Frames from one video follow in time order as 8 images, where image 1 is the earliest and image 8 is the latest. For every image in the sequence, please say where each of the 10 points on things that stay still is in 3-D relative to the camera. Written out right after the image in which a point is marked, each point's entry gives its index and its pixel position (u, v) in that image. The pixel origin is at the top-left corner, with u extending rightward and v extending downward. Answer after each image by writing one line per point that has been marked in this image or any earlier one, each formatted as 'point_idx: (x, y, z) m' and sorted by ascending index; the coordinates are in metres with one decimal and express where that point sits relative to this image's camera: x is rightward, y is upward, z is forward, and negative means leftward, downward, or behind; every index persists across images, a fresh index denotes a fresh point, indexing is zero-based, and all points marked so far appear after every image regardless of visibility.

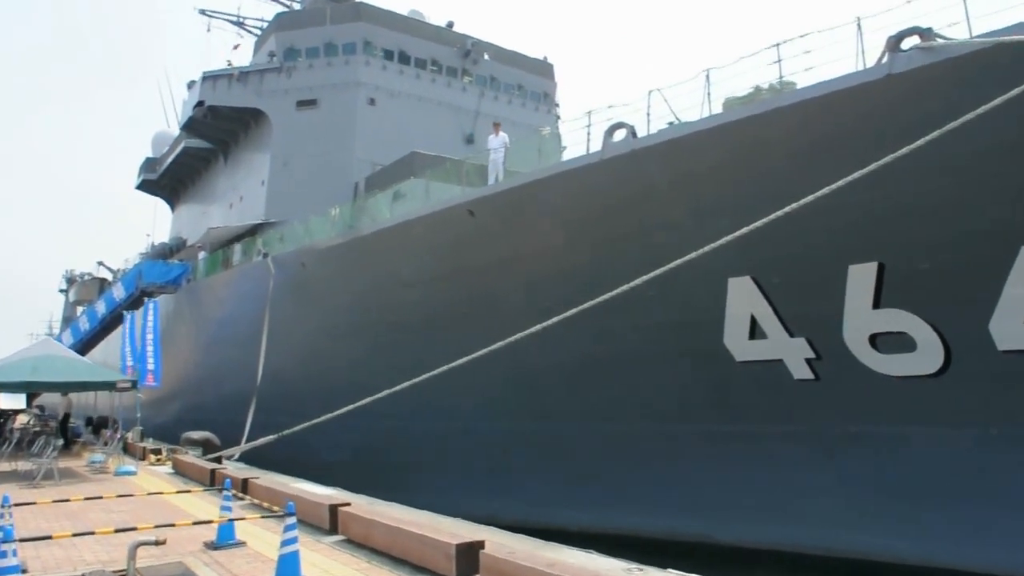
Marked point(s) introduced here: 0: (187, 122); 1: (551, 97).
0: (-5.5, +2.8, +13.2) m
1: (+0.7, +3.4, +14.1) m
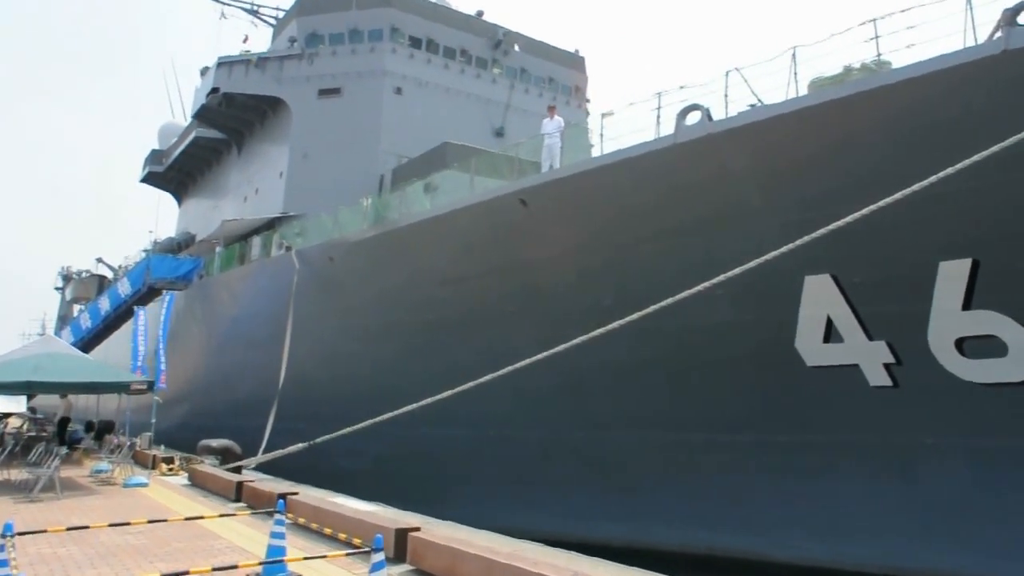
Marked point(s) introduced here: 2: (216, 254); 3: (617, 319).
0: (-5.1, +2.9, +12.6) m
1: (+1.1, +3.4, +13.5) m
2: (-4.3, +0.6, +11.6) m
3: (+0.8, -0.3, +6.4) m
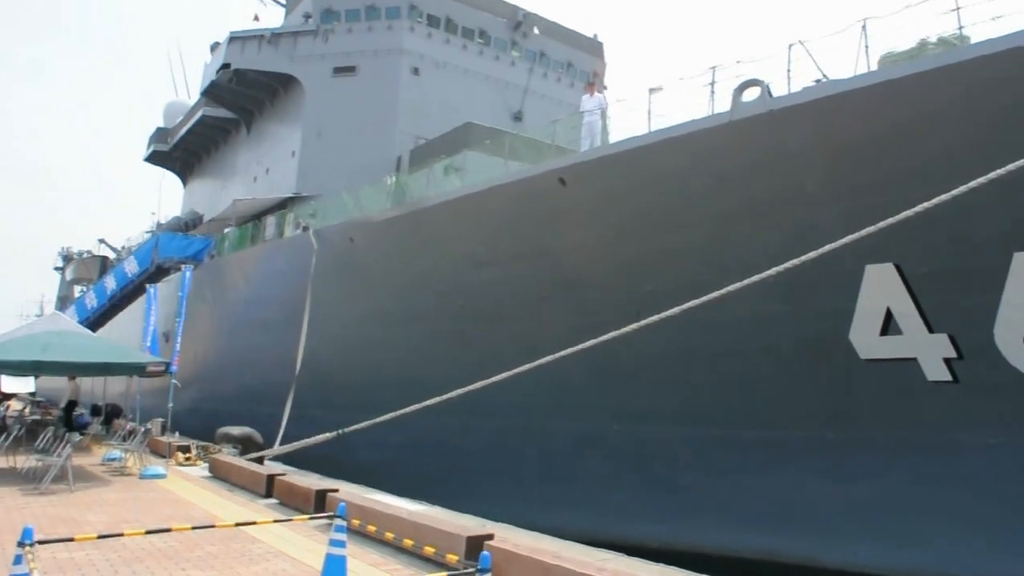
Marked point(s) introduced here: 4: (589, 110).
0: (-4.8, +3.2, +12.2) m
1: (+1.4, +3.5, +13.2) m
2: (-4.1, +0.8, +11.2) m
3: (+1.1, -0.1, +6.1) m
4: (+0.7, +1.6, +6.9) m
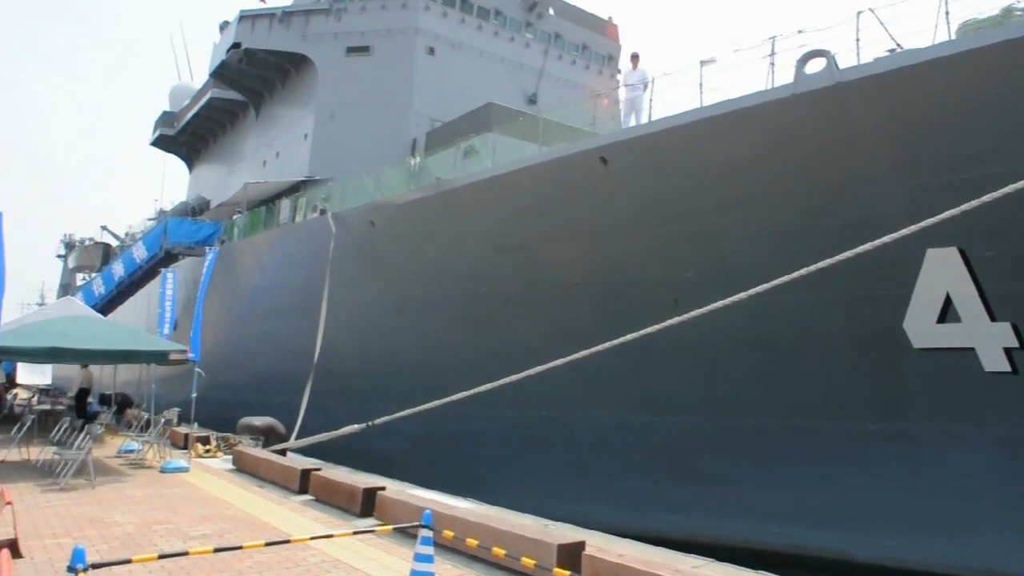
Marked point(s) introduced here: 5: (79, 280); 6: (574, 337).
0: (-4.5, +3.4, +11.9) m
1: (+1.7, +3.7, +12.8) m
2: (-3.8, +1.0, +10.9) m
3: (+1.4, 0.0, +5.8) m
4: (+0.9, +1.7, +6.6) m
5: (-10.8, +0.2, +19.4) m
6: (+0.5, -0.4, +6.6) m
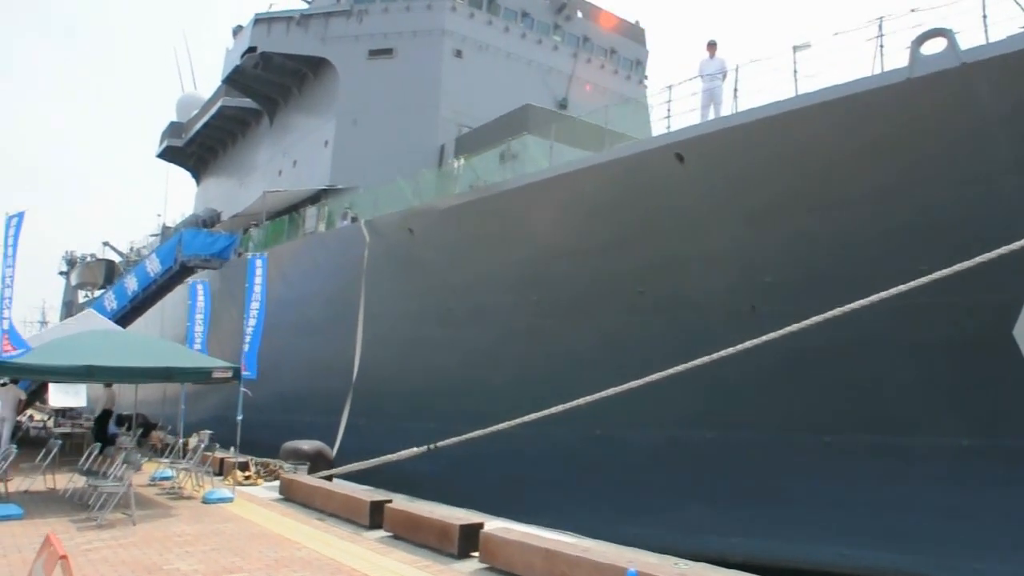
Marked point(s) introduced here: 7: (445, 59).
0: (-4.1, +3.1, +11.4) m
1: (+2.1, +3.5, +12.4) m
2: (-3.4, +0.8, +10.4) m
3: (+1.8, -0.1, +5.3) m
4: (+1.4, +1.6, +6.1) m
5: (-10.5, -0.2, +18.8) m
6: (+1.0, -0.5, +6.1) m
7: (-0.9, +3.0, +10.1) m
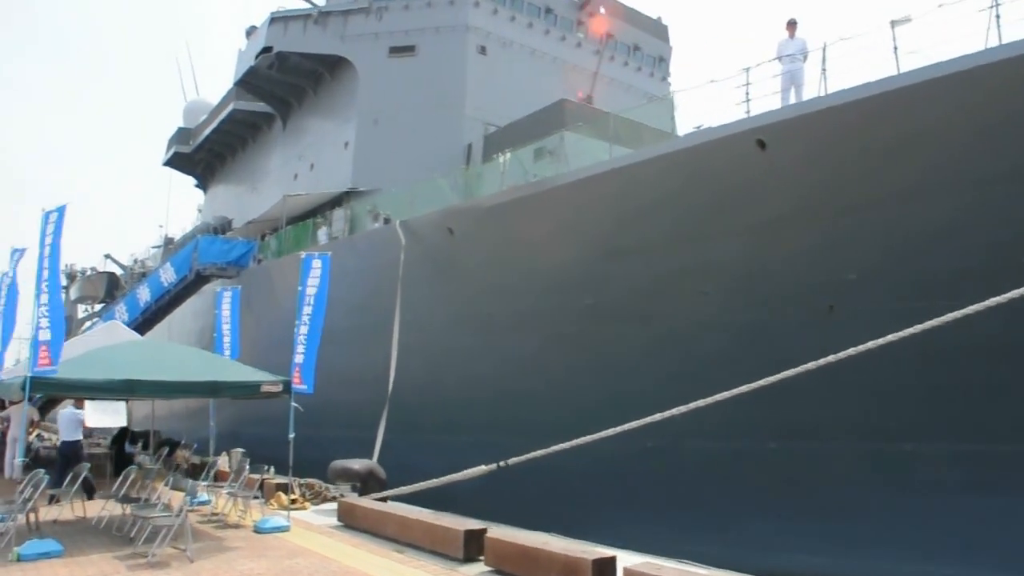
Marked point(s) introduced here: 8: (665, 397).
0: (-3.8, +3.0, +11.0) m
1: (+2.4, +3.5, +12.0) m
2: (-3.0, +0.7, +9.9) m
3: (+2.3, -0.1, +4.9) m
4: (+1.8, +1.6, +5.7) m
5: (-10.1, -0.6, +18.2) m
6: (+1.4, -0.5, +5.7) m
7: (-0.5, +2.9, +9.7) m
8: (+1.1, -0.8, +5.9) m
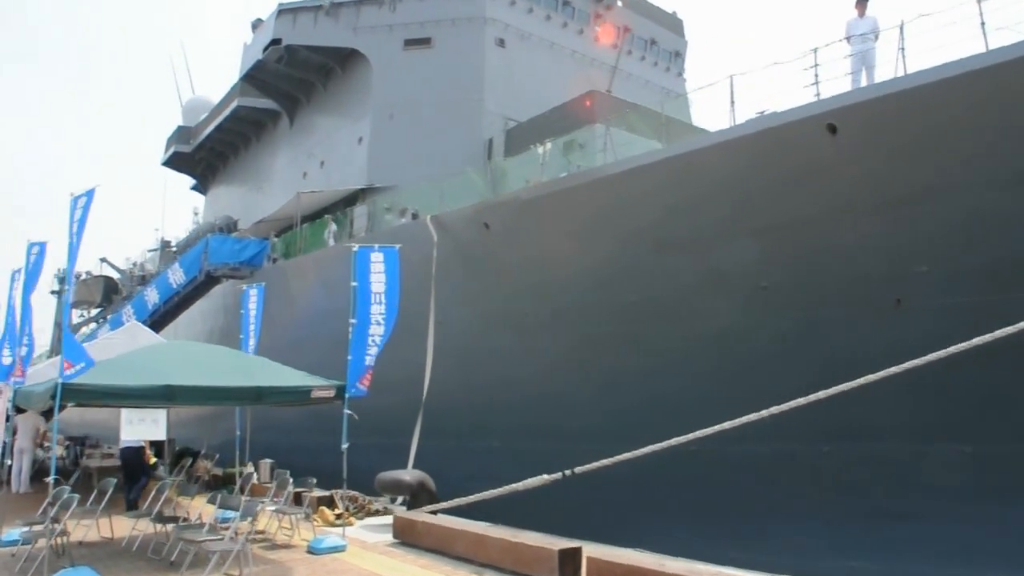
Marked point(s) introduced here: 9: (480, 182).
0: (-3.6, +3.0, +10.6) m
1: (+2.6, +3.5, +11.7) m
2: (-2.8, +0.7, +9.6) m
3: (+2.6, 0.0, +4.6) m
4: (+2.1, +1.7, +5.4) m
5: (-10.0, -0.7, +17.8) m
6: (+1.7, -0.4, +5.3) m
7: (-0.3, +2.9, +9.4) m
8: (+1.5, -0.8, +5.6) m
9: (-0.4, +1.0, +7.3) m
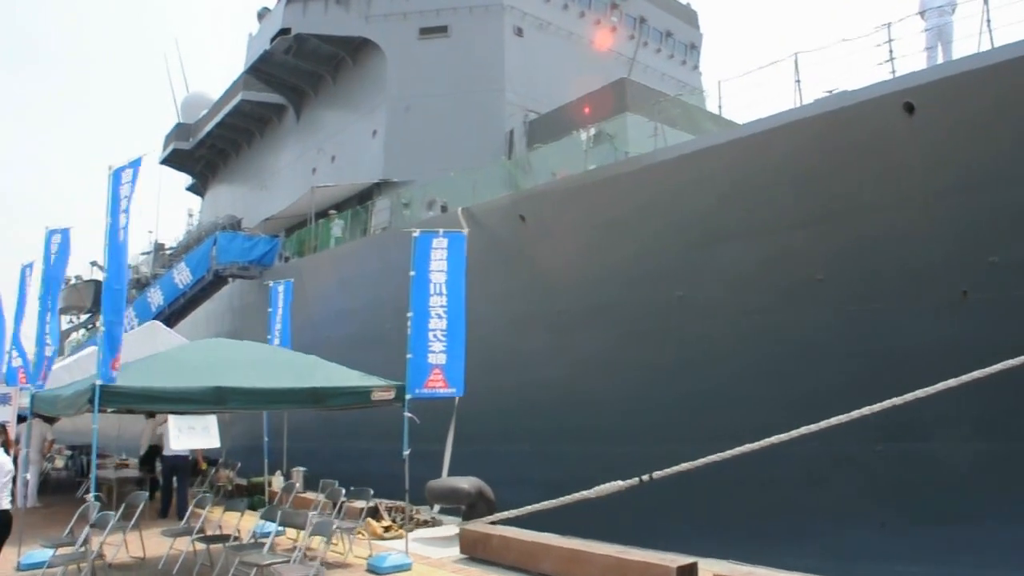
0: (-3.4, +3.0, +10.2) m
1: (+2.8, +3.5, +11.5) m
2: (-2.5, +0.7, +9.2) m
3: (+2.9, 0.0, +4.3) m
4: (+2.4, +1.7, +5.1) m
5: (-9.9, -0.8, +17.3) m
6: (+2.0, -0.4, +5.0) m
7: (-0.1, +2.9, +9.0) m
8: (+1.8, -0.7, +5.3) m
9: (-0.2, +1.0, +6.9) m
